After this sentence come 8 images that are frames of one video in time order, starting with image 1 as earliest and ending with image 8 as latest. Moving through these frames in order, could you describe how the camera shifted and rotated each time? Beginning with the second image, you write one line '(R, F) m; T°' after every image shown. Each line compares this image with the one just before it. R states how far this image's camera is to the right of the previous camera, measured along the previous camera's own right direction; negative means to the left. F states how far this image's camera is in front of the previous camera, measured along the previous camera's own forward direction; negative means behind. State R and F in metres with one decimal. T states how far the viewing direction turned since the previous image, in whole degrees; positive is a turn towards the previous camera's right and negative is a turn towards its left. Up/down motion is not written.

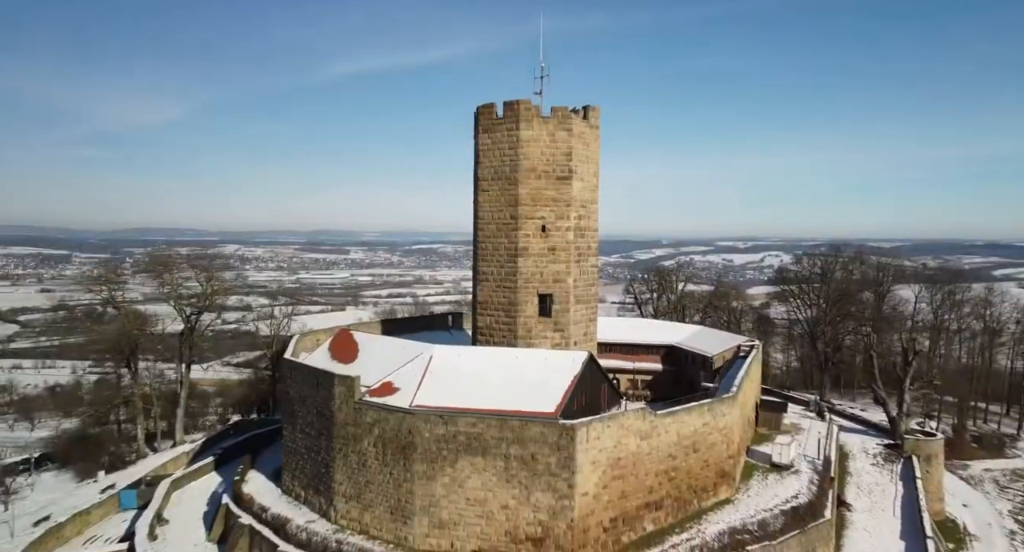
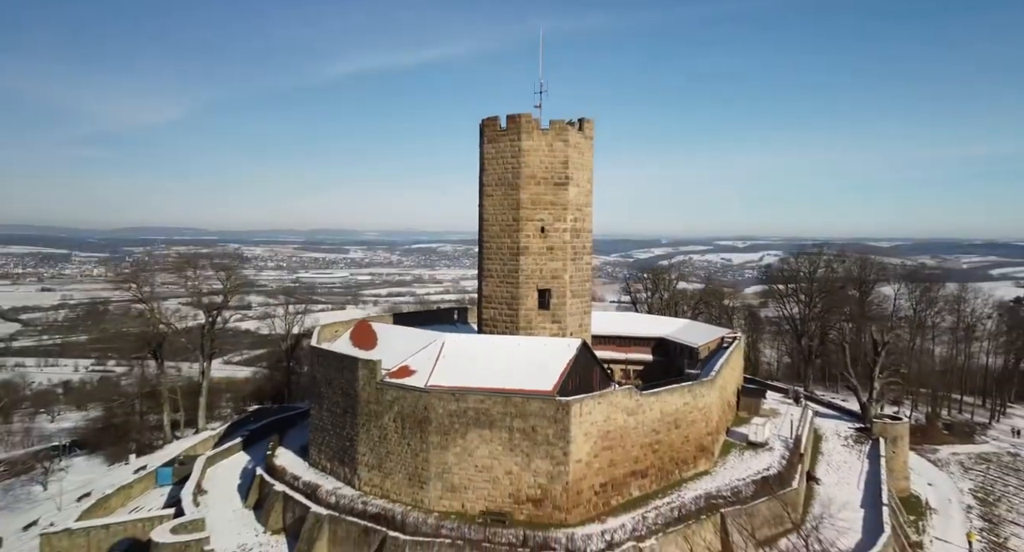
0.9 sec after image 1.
(-0.1, -1.5) m; 0°
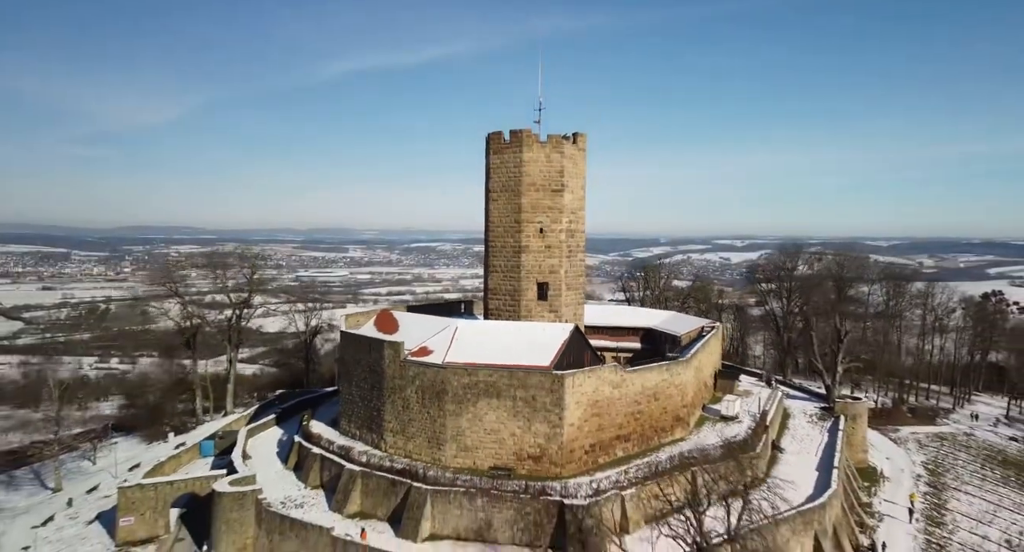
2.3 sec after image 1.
(-0.1, -2.2) m; 0°
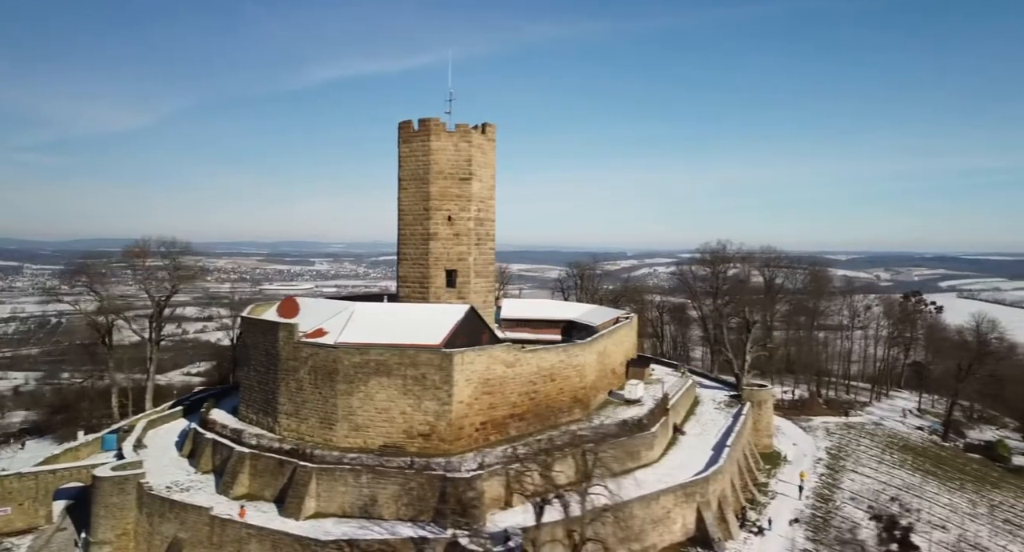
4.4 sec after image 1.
(+1.8, -0.3) m; +3°
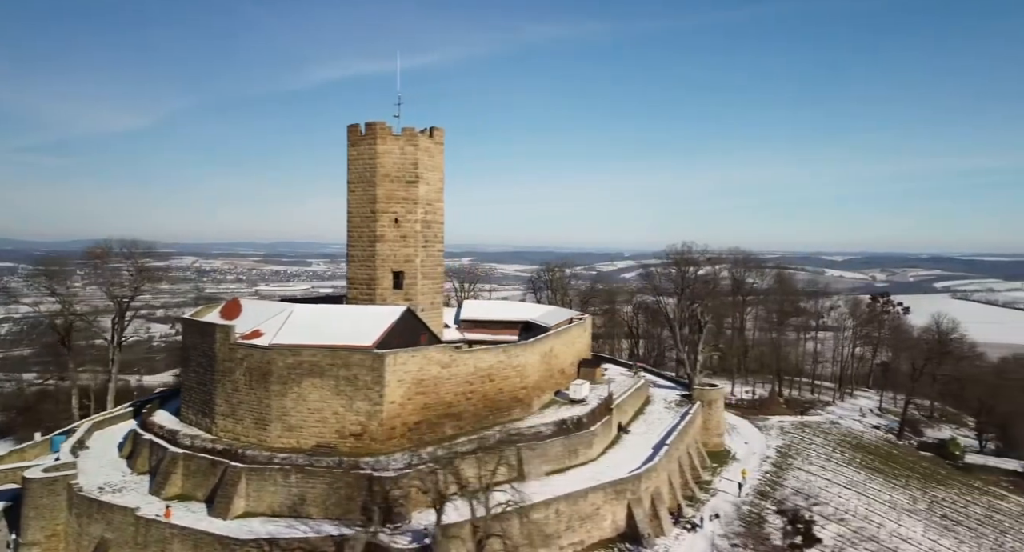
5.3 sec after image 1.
(+1.5, -0.2) m; 0°
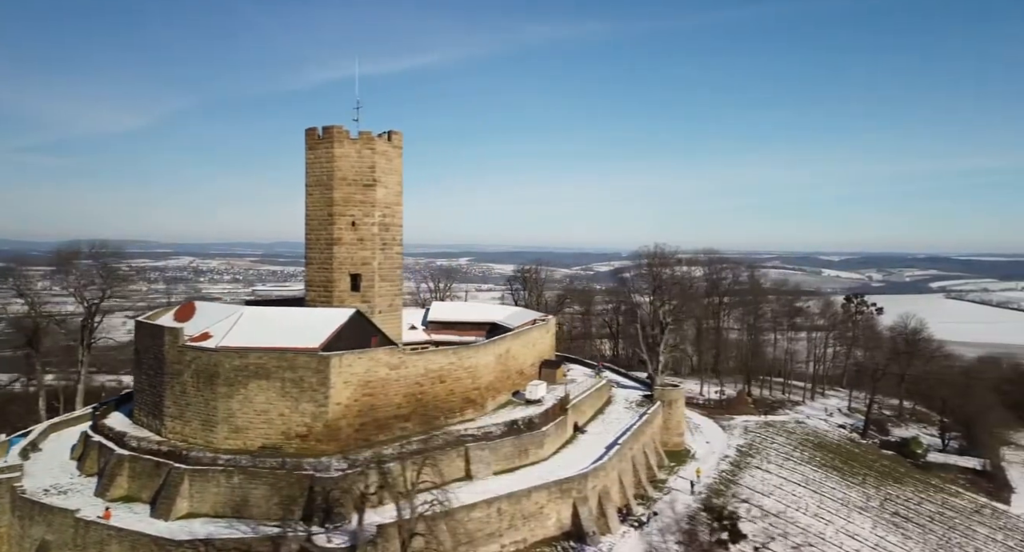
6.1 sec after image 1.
(+1.2, -0.2) m; 0°
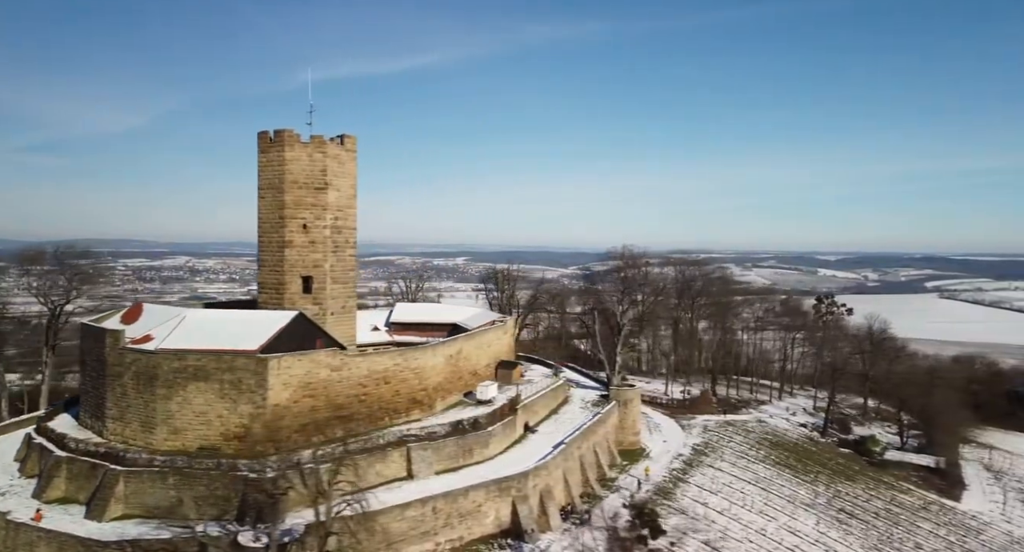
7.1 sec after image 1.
(+1.4, -0.1) m; 0°
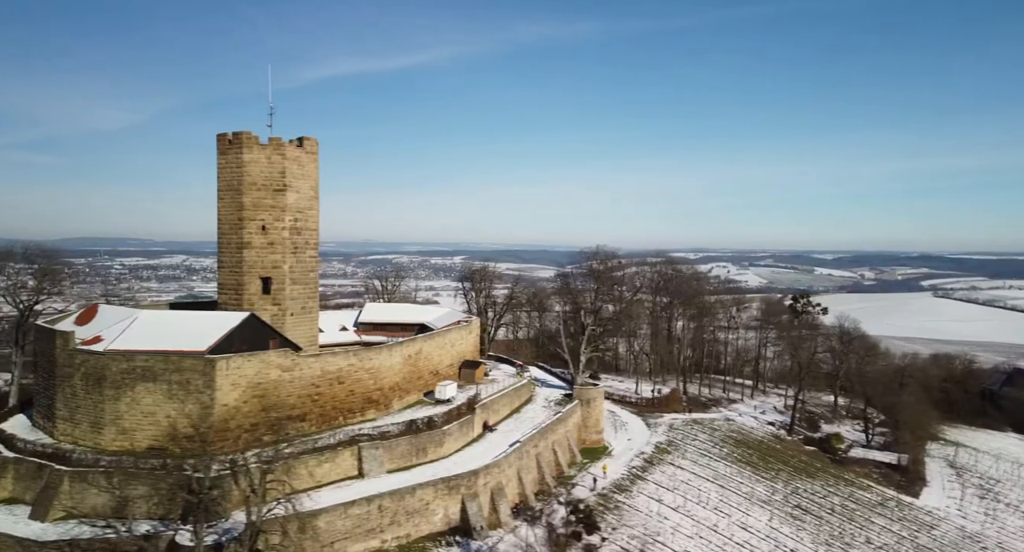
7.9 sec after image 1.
(+1.2, -0.1) m; 0°
